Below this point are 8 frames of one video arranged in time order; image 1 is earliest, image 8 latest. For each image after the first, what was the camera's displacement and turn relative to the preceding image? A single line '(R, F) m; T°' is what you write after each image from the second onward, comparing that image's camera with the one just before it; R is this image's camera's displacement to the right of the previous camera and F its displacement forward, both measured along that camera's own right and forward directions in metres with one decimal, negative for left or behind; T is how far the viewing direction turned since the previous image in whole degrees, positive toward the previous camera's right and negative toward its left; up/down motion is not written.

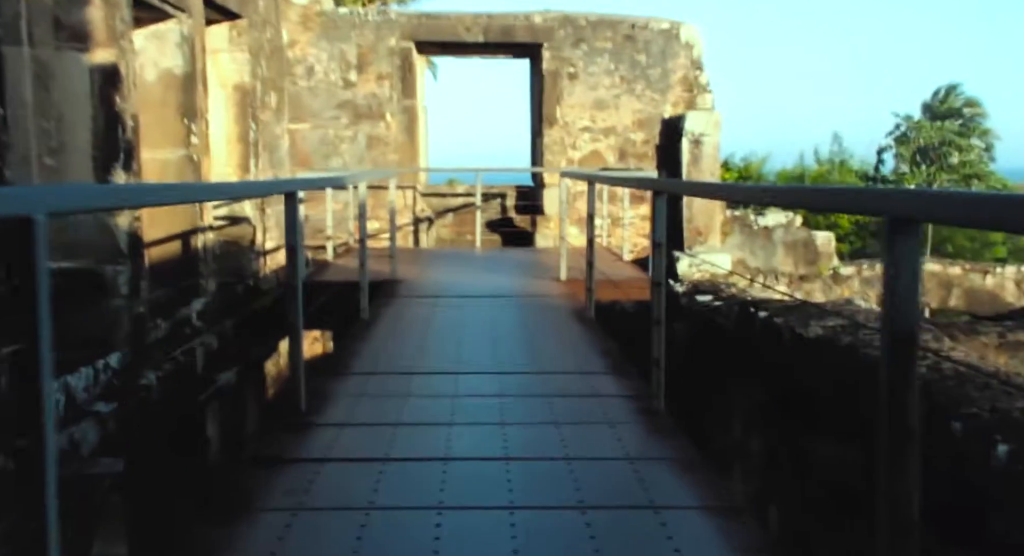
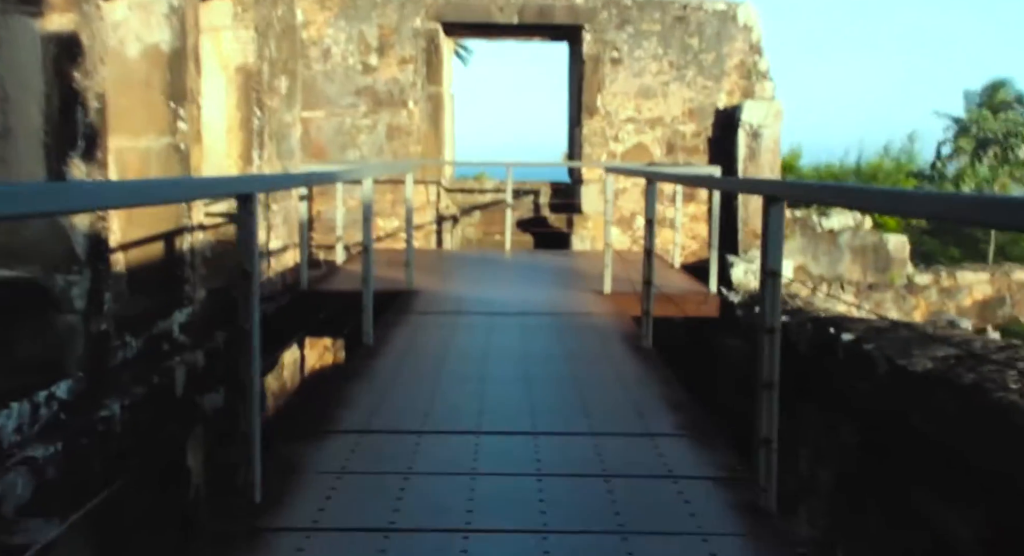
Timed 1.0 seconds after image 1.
(0.0, +0.7) m; -2°
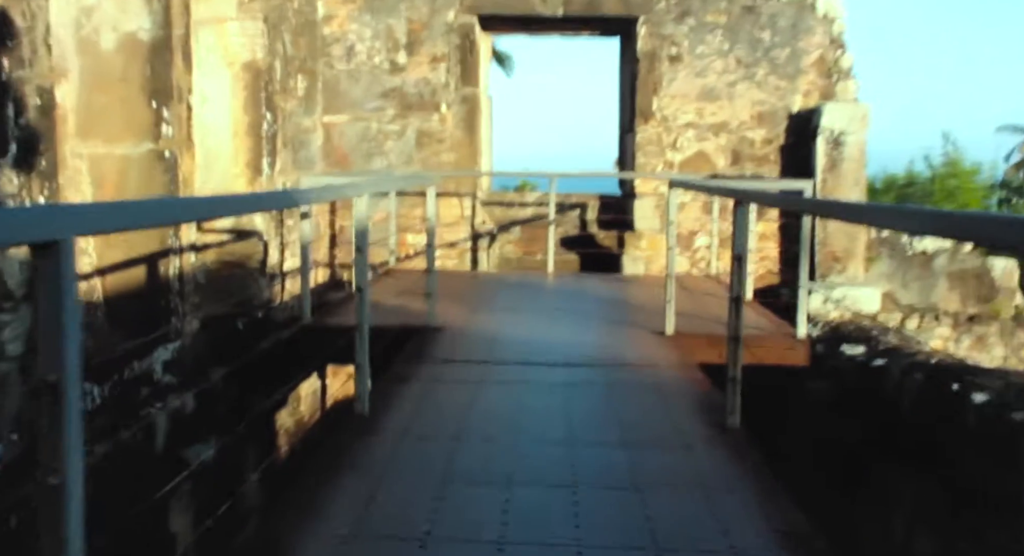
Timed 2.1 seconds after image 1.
(0.0, +0.8) m; -3°
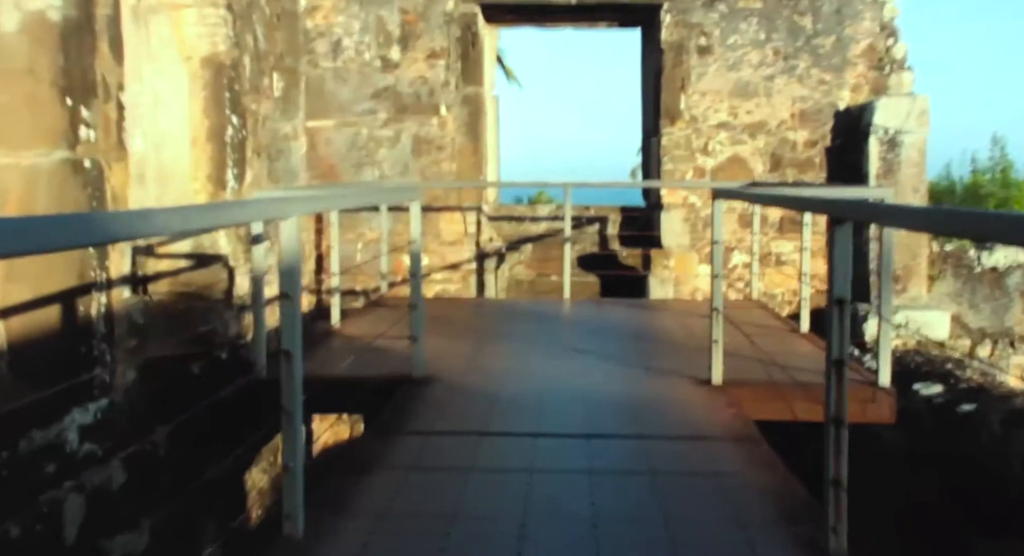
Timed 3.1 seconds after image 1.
(0.0, +0.8) m; -1°
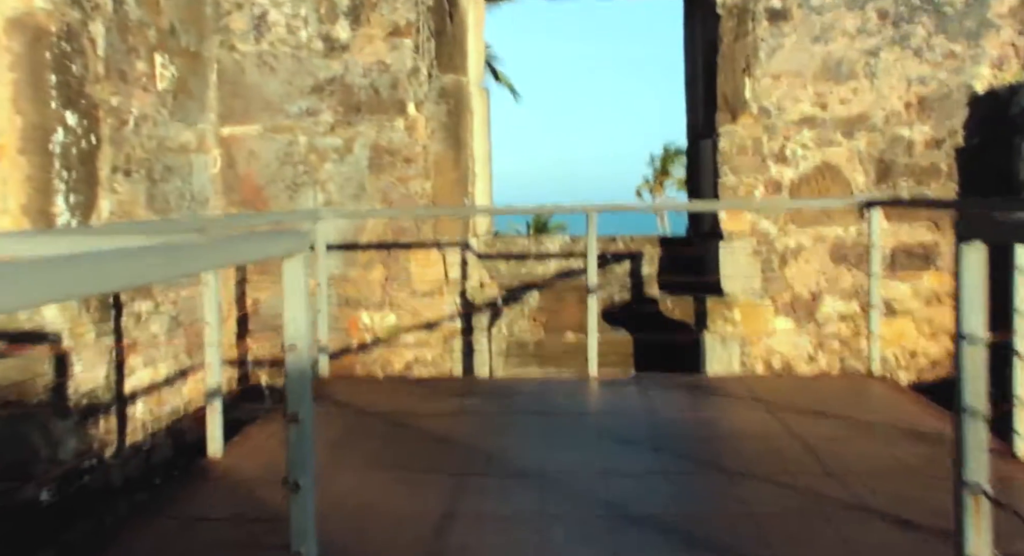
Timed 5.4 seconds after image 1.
(0.0, +1.6) m; 0°
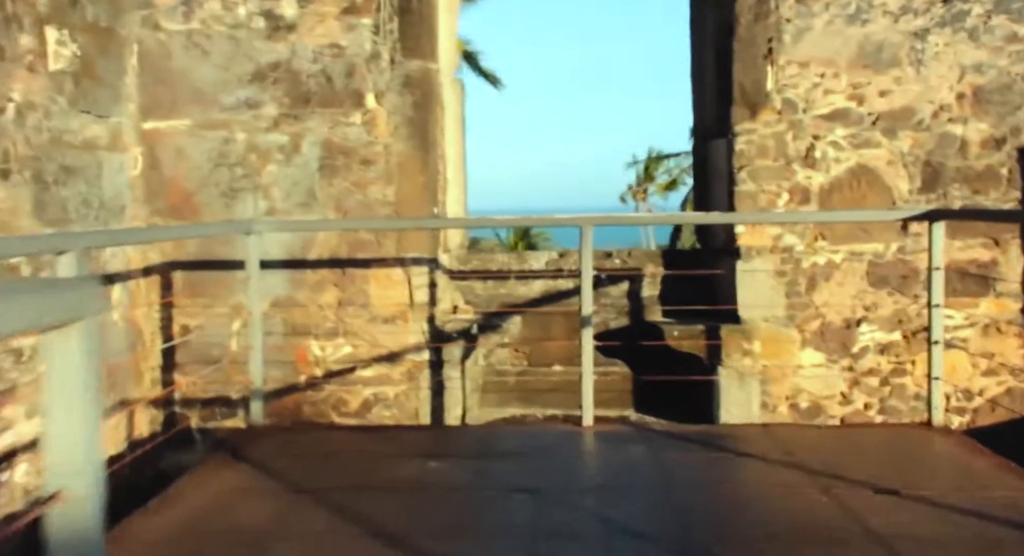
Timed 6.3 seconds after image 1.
(0.0, +0.6) m; +1°
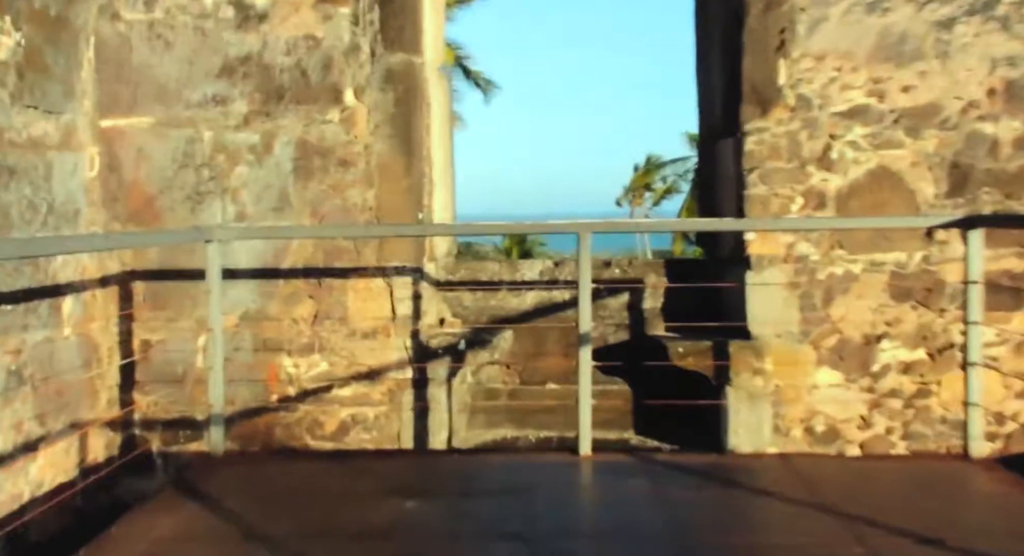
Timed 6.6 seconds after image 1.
(0.0, +0.3) m; 0°
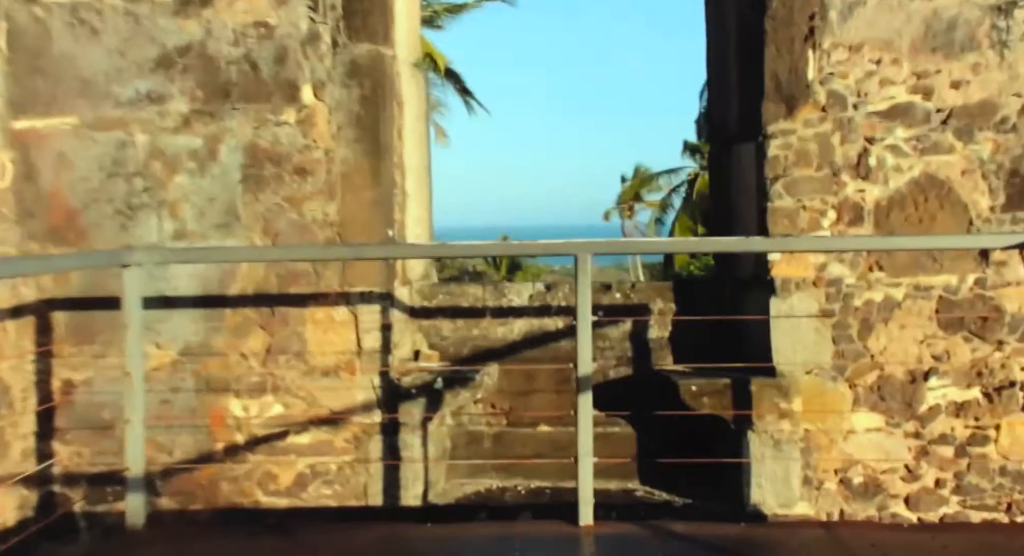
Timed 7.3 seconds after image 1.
(0.0, +0.4) m; +1°
